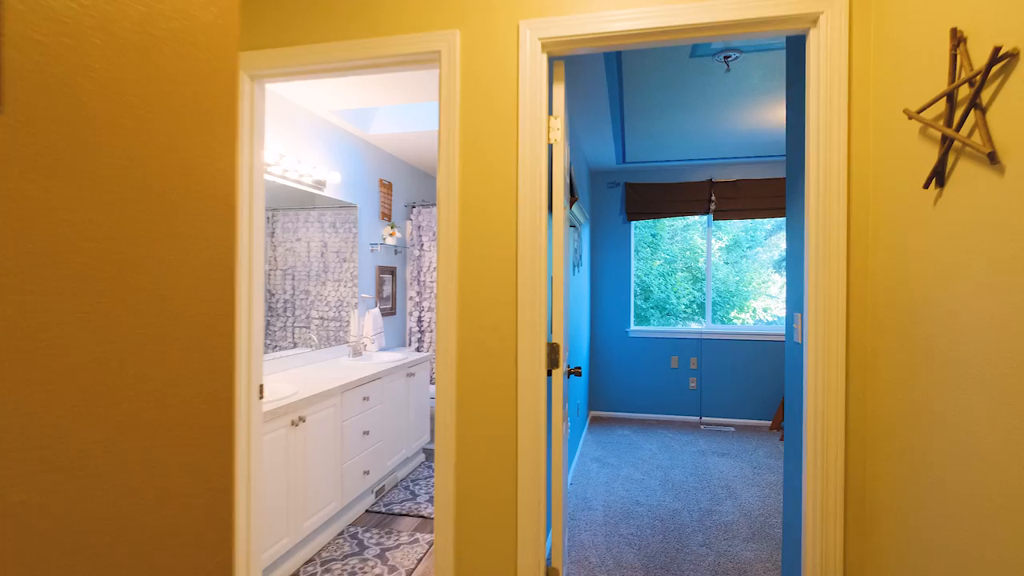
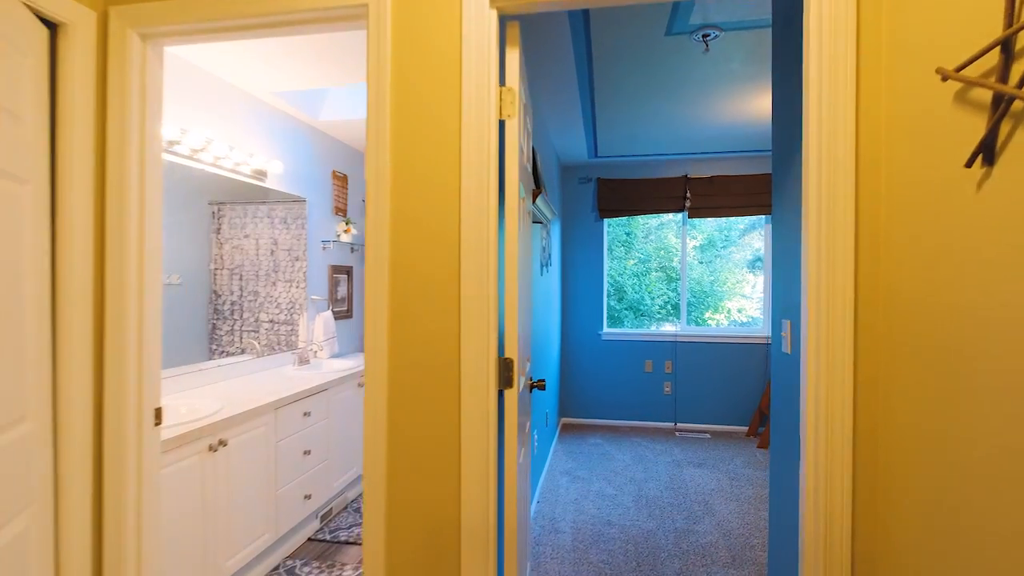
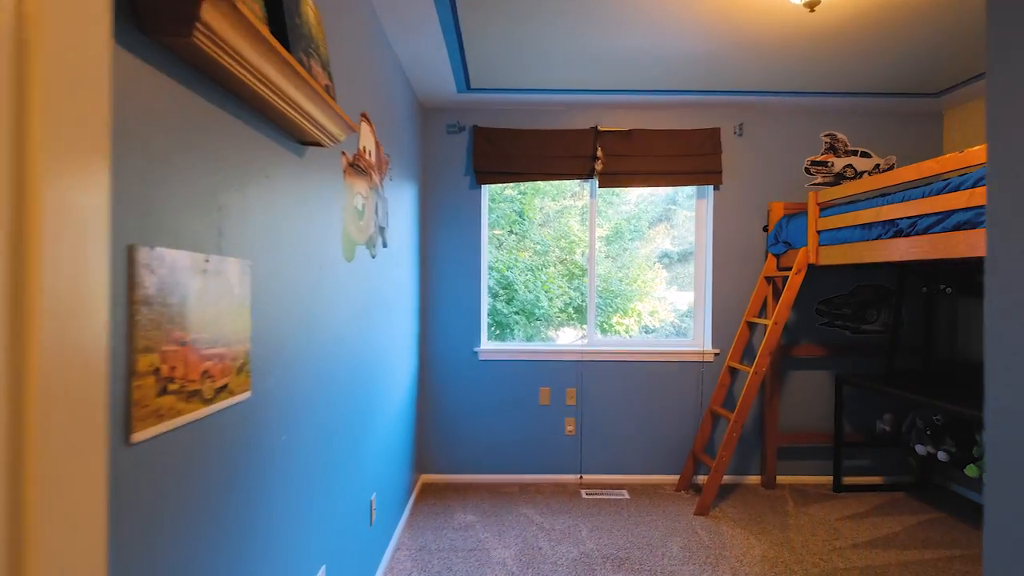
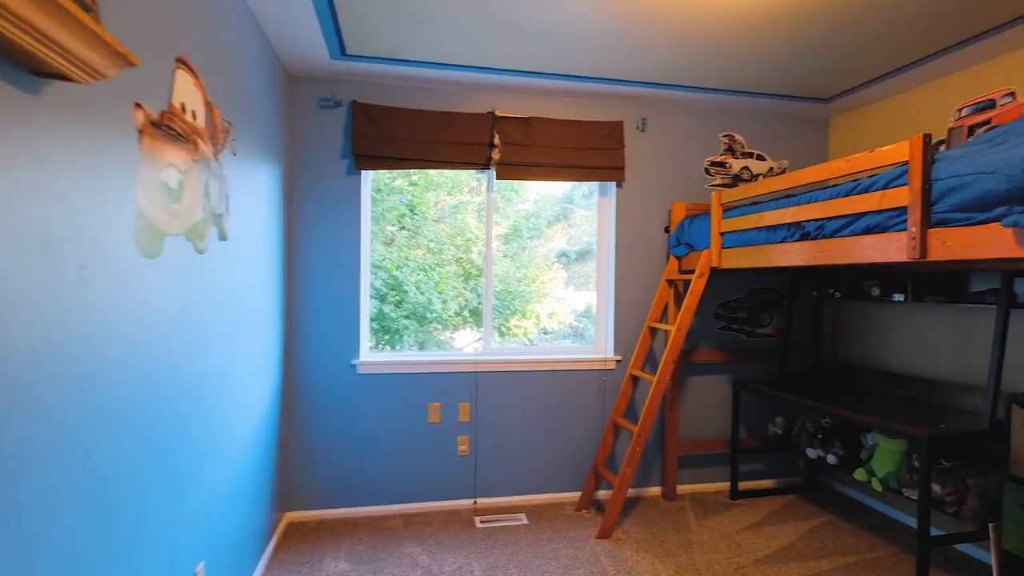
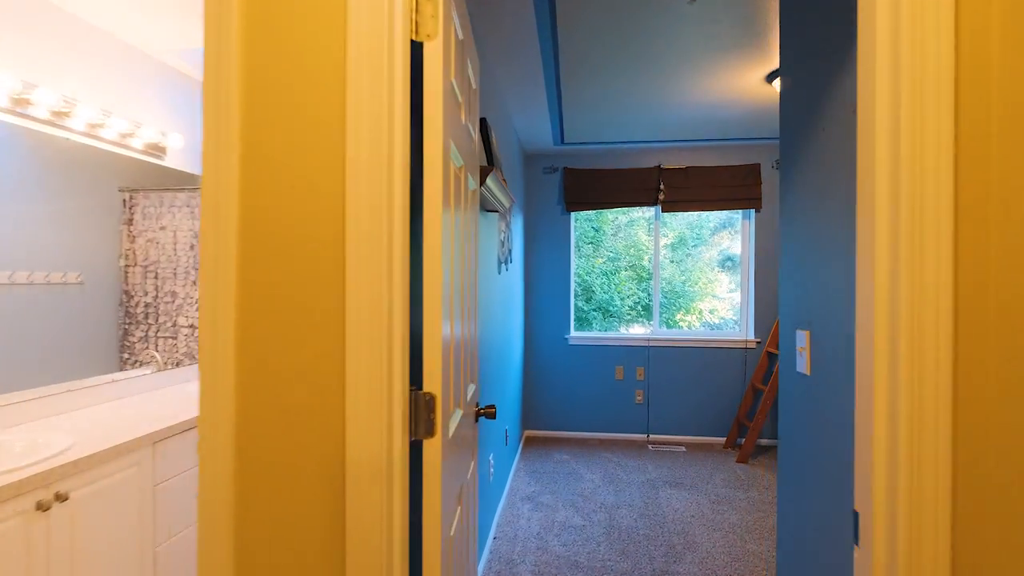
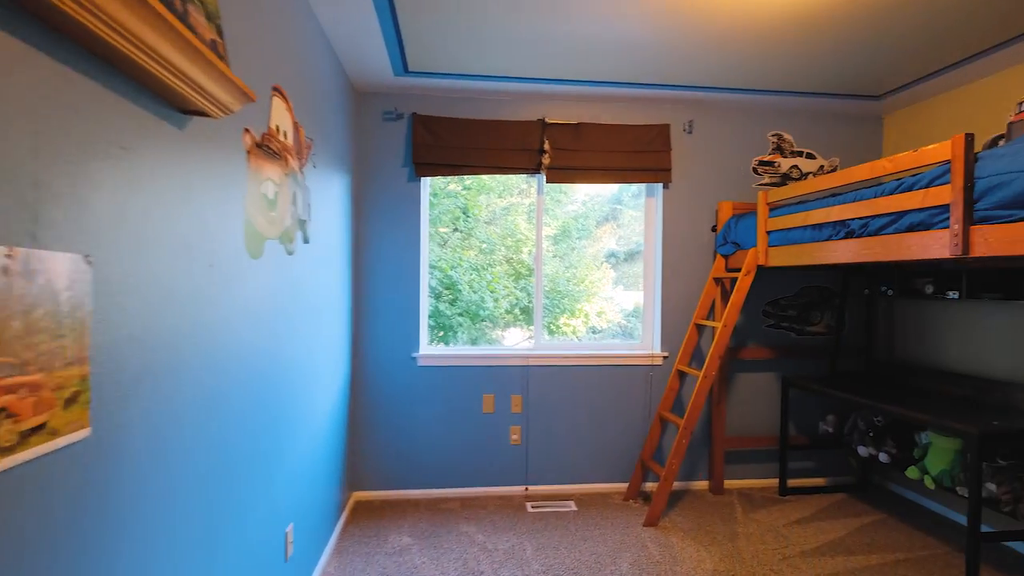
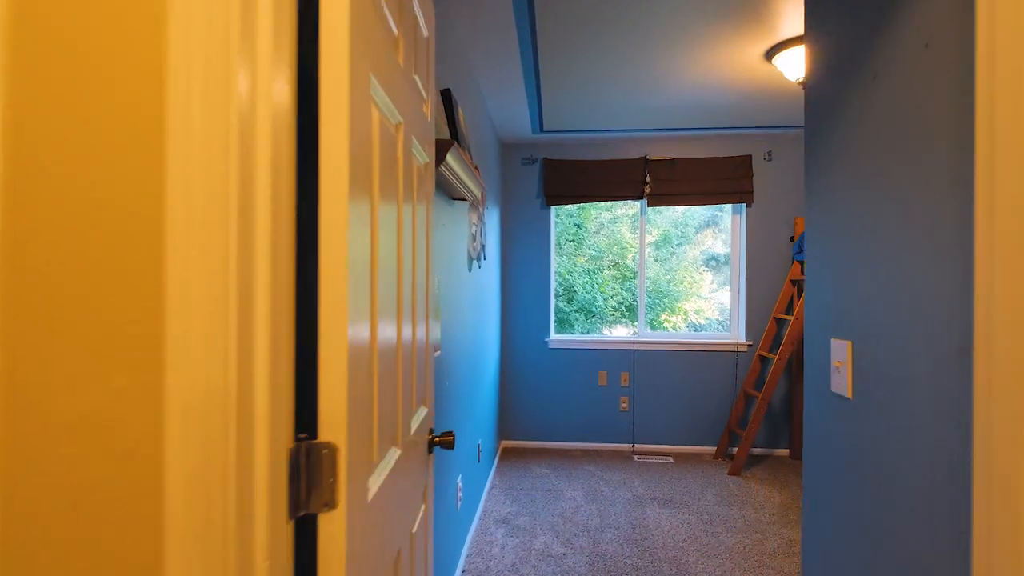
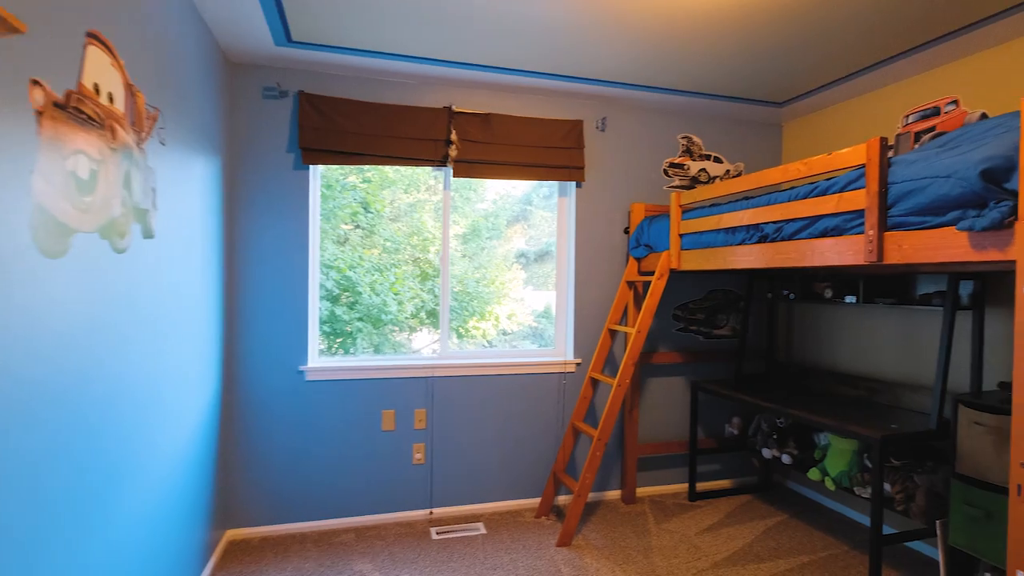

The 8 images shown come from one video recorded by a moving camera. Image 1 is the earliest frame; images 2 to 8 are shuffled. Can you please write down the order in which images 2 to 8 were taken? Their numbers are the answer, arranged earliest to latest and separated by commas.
2, 5, 7, 3, 6, 4, 8
